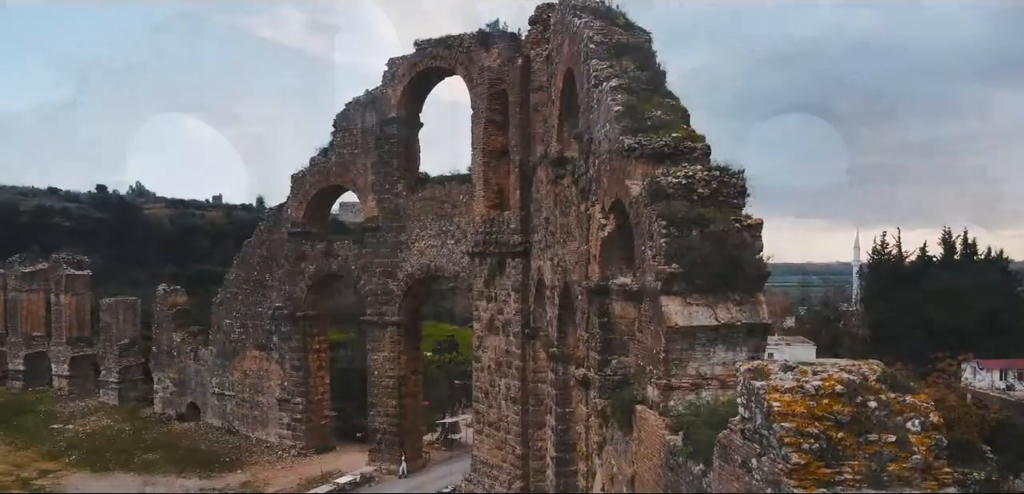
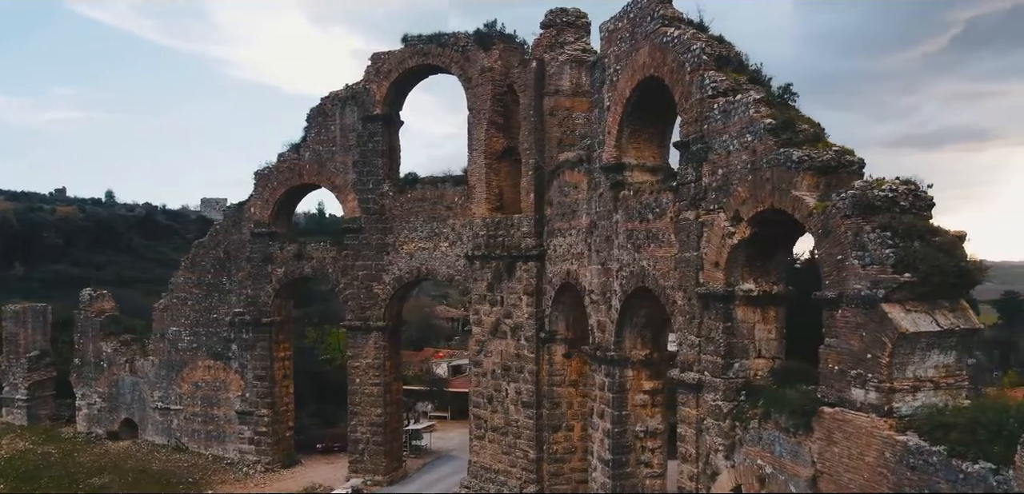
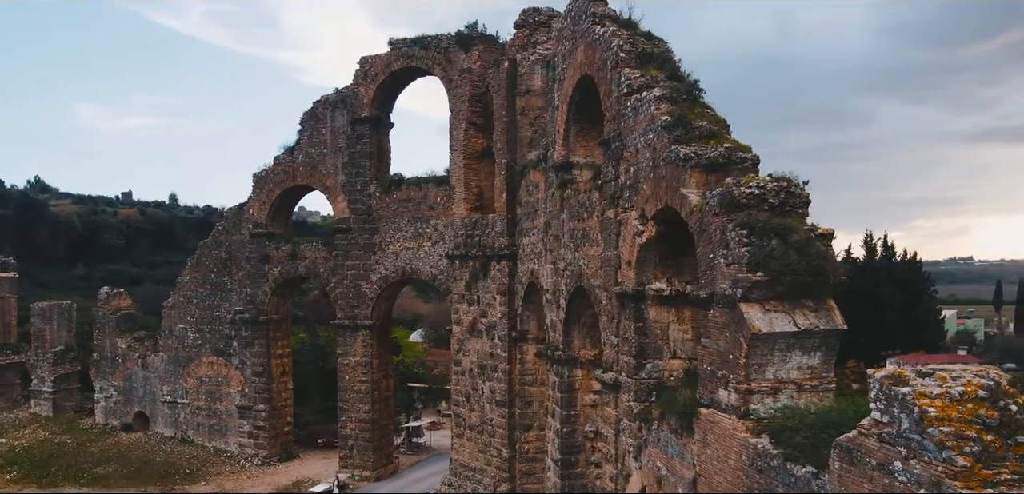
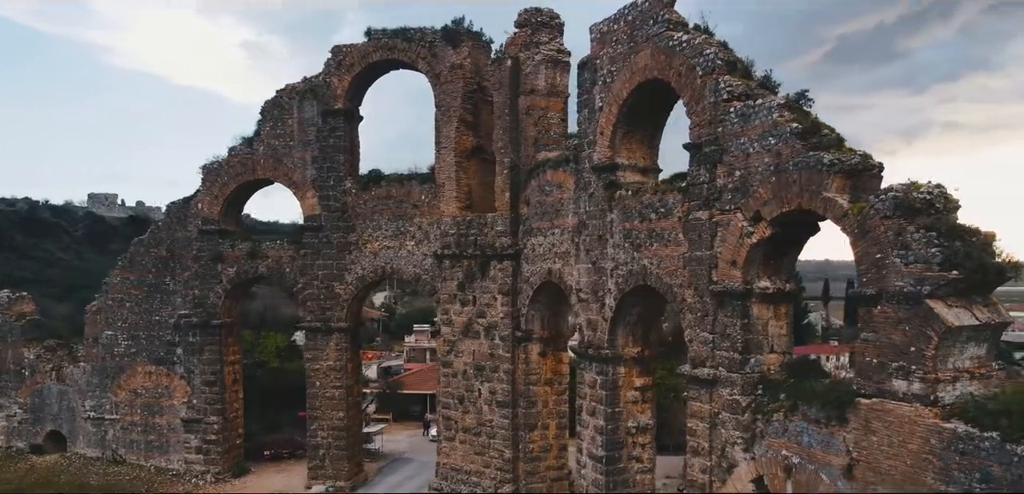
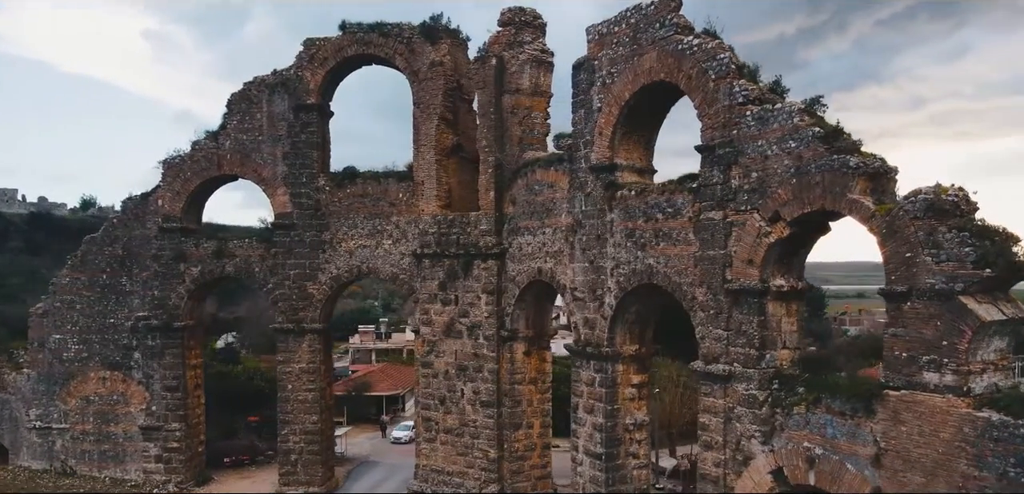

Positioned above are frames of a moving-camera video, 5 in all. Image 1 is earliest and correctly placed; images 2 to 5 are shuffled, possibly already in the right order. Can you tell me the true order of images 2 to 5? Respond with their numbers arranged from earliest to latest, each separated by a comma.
3, 2, 4, 5
